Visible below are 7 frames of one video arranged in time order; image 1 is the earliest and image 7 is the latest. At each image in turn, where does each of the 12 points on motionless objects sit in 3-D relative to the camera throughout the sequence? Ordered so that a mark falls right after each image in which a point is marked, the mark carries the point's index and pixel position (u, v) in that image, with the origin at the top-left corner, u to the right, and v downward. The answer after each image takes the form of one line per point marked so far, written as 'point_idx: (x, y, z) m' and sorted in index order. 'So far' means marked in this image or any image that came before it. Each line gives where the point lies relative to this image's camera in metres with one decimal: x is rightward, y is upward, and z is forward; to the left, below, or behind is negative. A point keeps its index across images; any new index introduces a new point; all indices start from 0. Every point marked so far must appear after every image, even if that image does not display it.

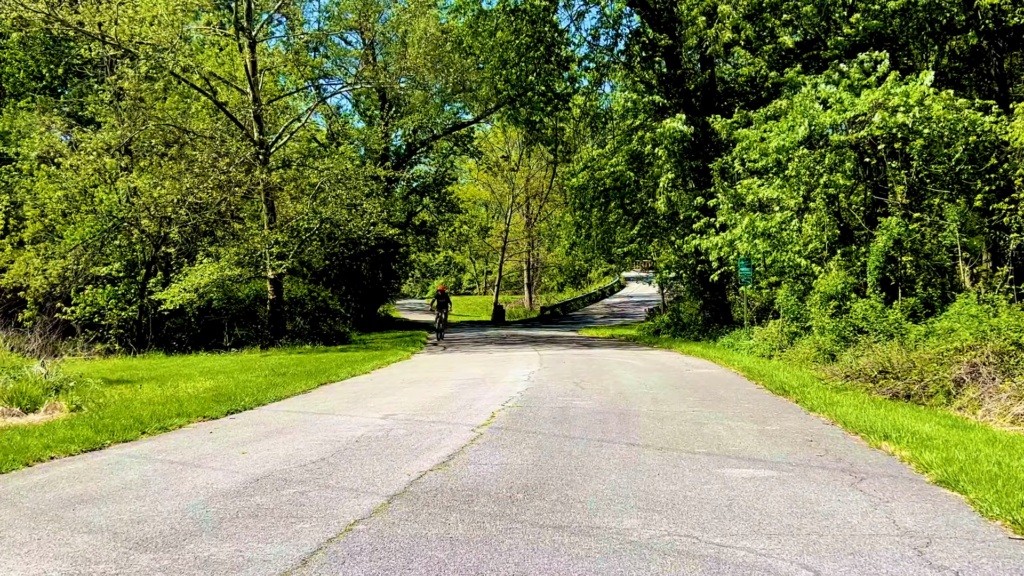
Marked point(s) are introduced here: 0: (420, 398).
0: (-0.8, -1.0, +9.0) m
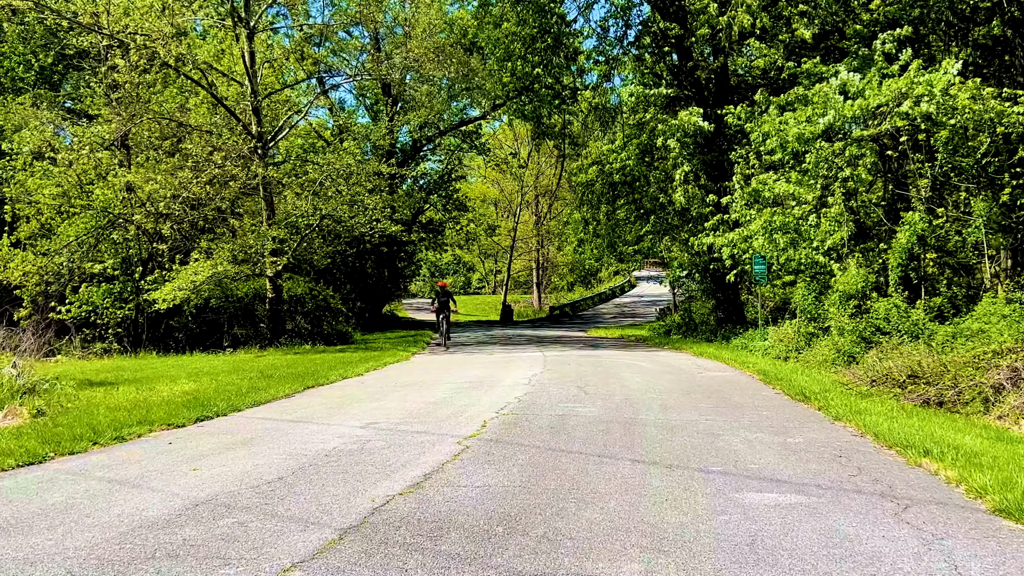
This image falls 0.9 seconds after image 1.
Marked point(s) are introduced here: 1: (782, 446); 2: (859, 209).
0: (-0.8, -0.9, +8.3) m
1: (+1.6, -0.9, +6.0) m
2: (+5.5, +1.3, +16.4) m
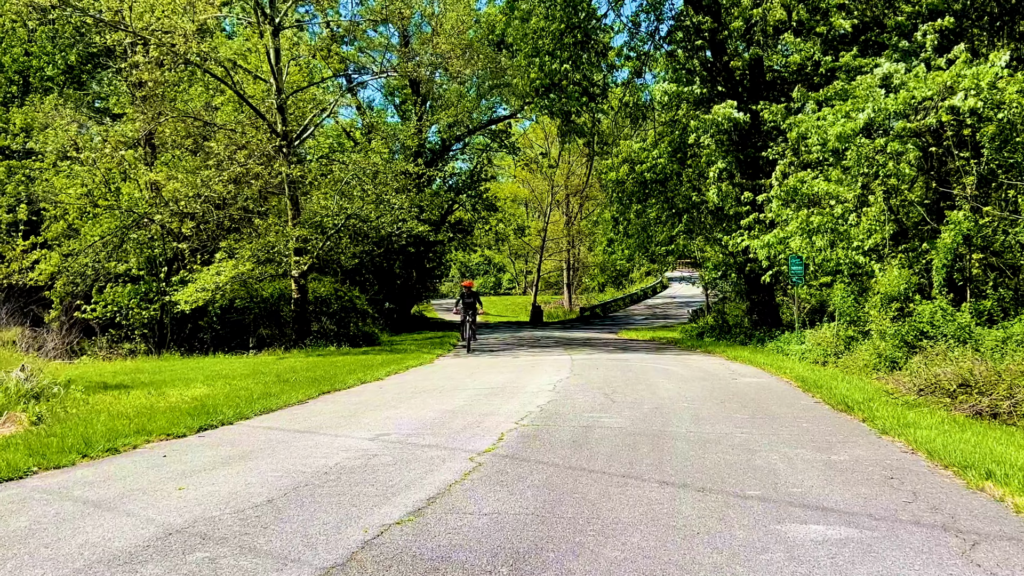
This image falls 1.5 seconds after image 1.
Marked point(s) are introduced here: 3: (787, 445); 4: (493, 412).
0: (-0.7, -1.0, +7.9) m
1: (+1.7, -0.9, +5.5) m
2: (+5.9, +1.2, +15.7) m
3: (+1.7, -0.9, +6.2) m
4: (-0.1, -0.9, +7.9) m
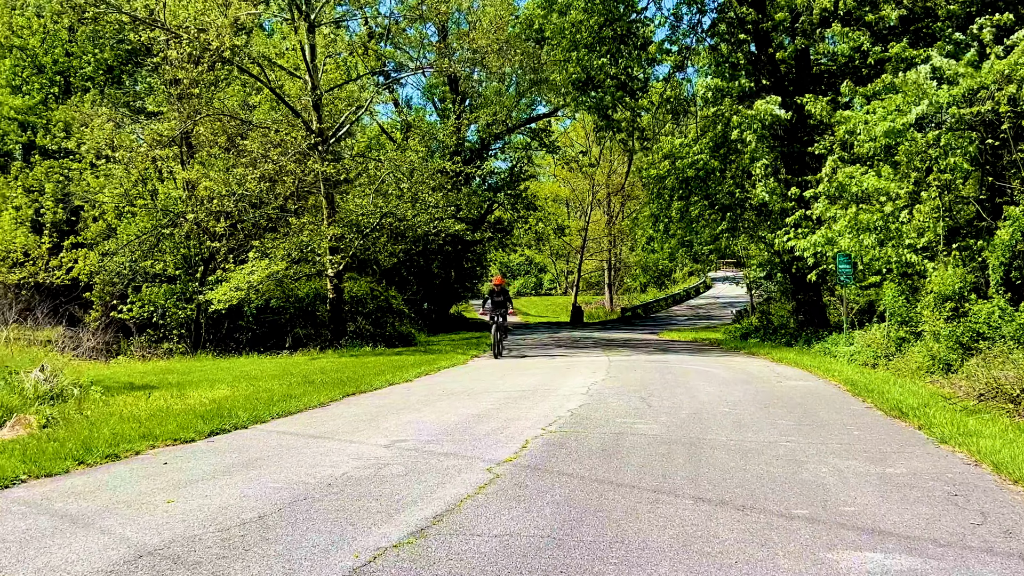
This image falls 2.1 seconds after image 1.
0: (-0.5, -0.9, +7.4) m
1: (+1.8, -0.9, +5.0) m
2: (+6.5, +1.2, +15.0) m
3: (+1.8, -0.9, +5.7) m
4: (+0.1, -0.9, +7.4) m
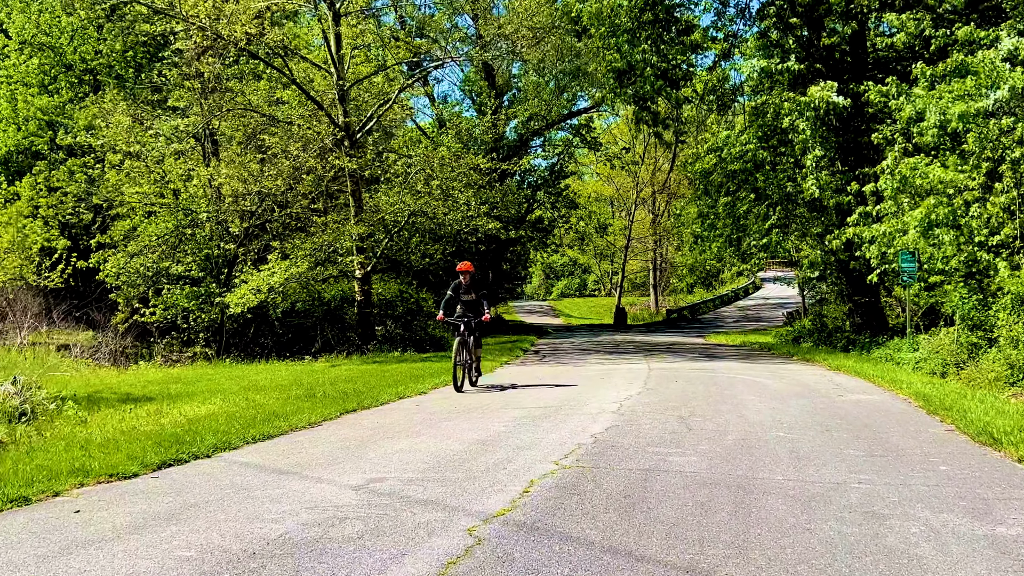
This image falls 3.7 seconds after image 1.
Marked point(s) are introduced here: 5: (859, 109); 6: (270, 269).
0: (-0.4, -1.0, +6.3) m
1: (+1.7, -0.9, +3.7) m
2: (+6.9, +1.2, +13.6) m
3: (+1.8, -0.9, +4.4) m
4: (+0.1, -0.9, +6.2) m
5: (+6.5, +3.3, +19.2) m
6: (-4.7, +0.4, +20.0) m
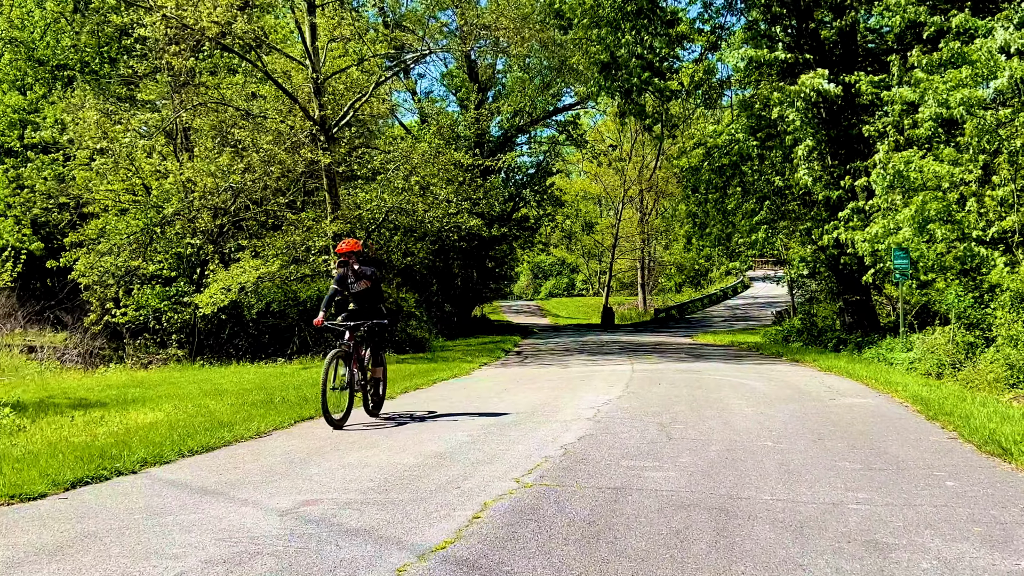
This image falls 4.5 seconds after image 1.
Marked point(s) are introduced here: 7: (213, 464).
0: (-0.6, -0.9, +5.7) m
1: (+1.5, -0.9, +3.1) m
2: (+6.6, +1.3, +13.0) m
3: (+1.6, -0.9, +3.8) m
4: (-0.1, -0.9, +5.6) m
5: (+6.1, +3.4, +18.7) m
6: (-5.0, +0.4, +19.4) m
7: (-1.7, -1.0, +5.9) m
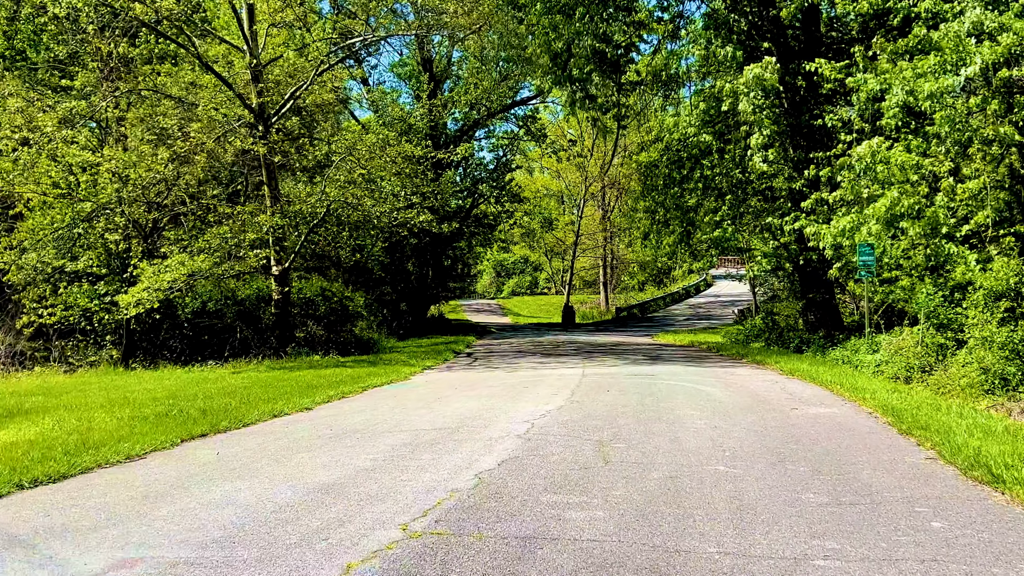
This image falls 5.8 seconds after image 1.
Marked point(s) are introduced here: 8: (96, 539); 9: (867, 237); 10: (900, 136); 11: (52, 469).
0: (-1.1, -0.9, +4.7) m
1: (+1.2, -0.9, +2.2) m
2: (+5.9, +1.3, +12.3) m
3: (+1.2, -0.9, +2.9) m
4: (-0.5, -0.9, +4.7) m
5: (+5.2, +3.4, +17.9) m
6: (-5.9, +0.4, +18.2) m
7: (-2.1, -1.0, +4.9) m
8: (-1.6, -0.9, +3.9) m
9: (+4.7, +0.7, +13.7) m
10: (+5.3, +2.1, +14.2) m
11: (-2.5, -1.0, +5.6) m
